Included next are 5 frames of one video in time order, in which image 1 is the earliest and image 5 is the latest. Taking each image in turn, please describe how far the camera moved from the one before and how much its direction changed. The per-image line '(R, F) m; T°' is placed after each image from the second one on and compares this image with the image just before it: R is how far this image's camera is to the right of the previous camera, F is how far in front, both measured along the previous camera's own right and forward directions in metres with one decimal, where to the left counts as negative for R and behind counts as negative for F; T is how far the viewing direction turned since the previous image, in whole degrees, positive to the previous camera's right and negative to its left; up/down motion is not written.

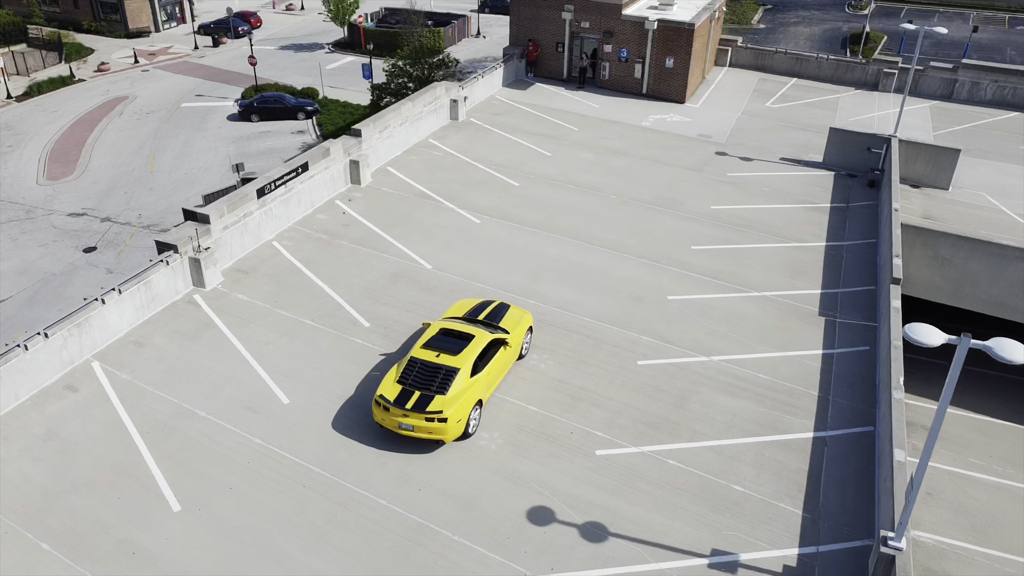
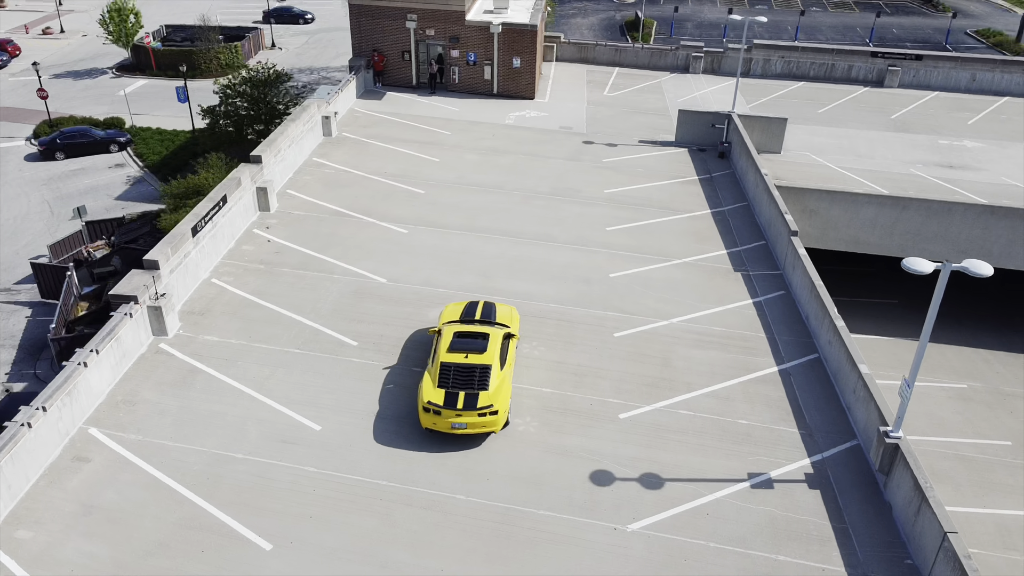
(-4.3, -0.7) m; +15°
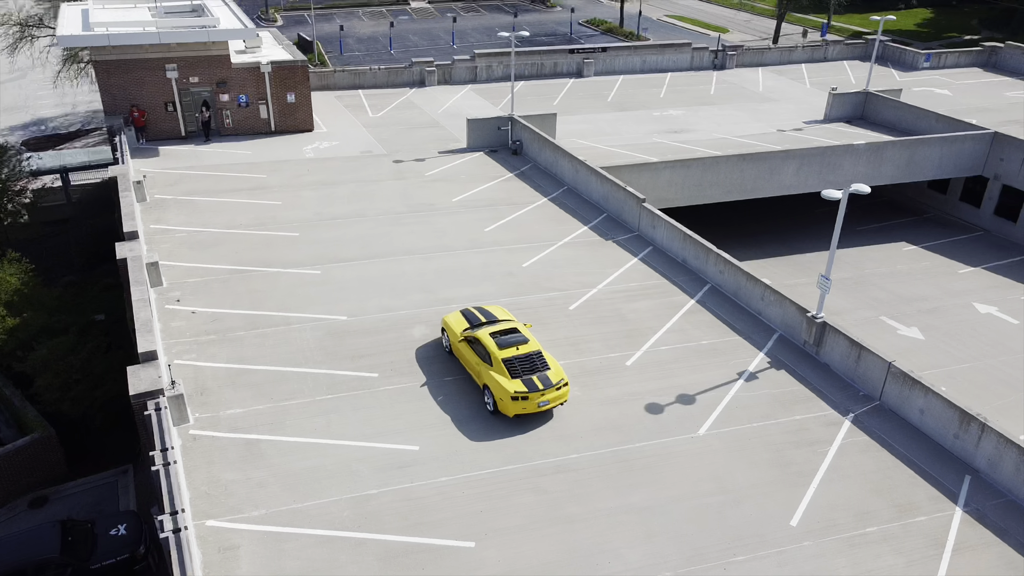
(-8.2, -0.9) m; +25°
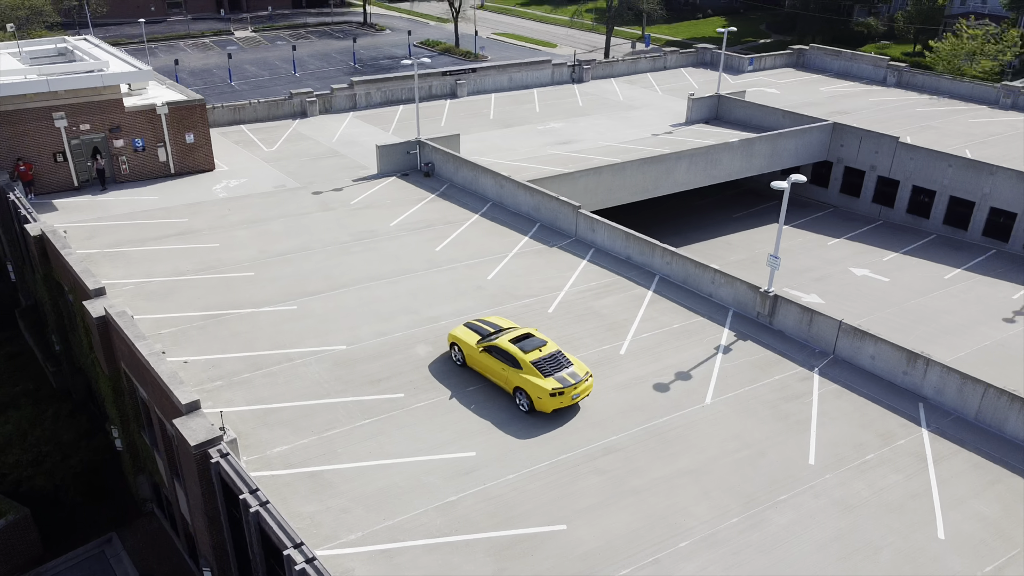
(-4.7, -1.0) m; +13°
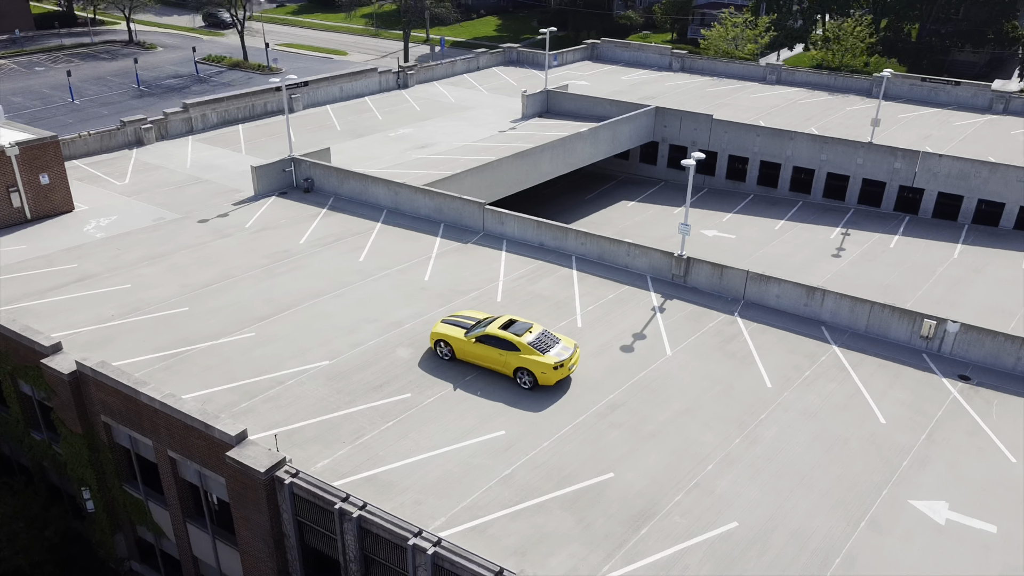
(-5.5, -1.1) m; +16°
